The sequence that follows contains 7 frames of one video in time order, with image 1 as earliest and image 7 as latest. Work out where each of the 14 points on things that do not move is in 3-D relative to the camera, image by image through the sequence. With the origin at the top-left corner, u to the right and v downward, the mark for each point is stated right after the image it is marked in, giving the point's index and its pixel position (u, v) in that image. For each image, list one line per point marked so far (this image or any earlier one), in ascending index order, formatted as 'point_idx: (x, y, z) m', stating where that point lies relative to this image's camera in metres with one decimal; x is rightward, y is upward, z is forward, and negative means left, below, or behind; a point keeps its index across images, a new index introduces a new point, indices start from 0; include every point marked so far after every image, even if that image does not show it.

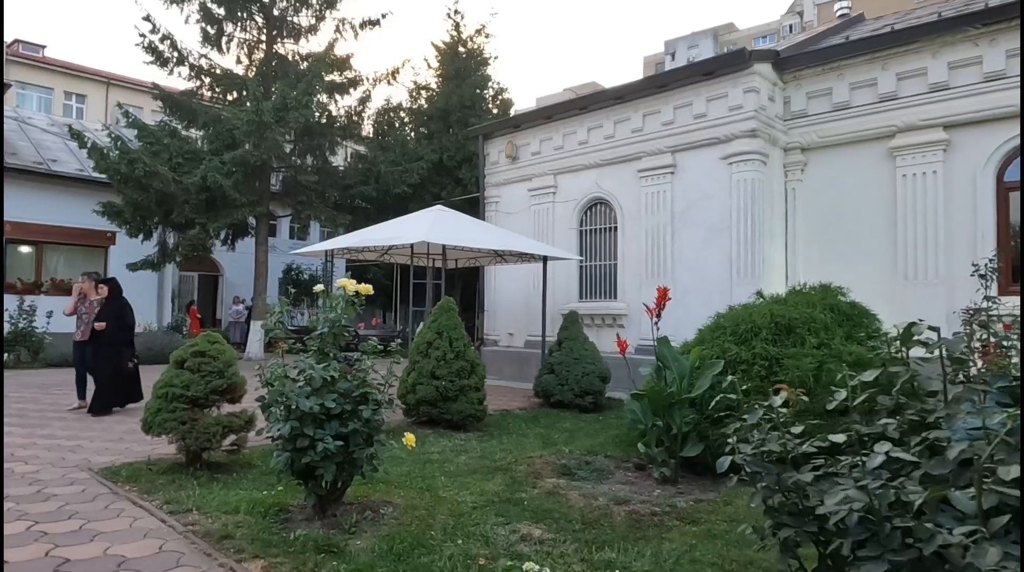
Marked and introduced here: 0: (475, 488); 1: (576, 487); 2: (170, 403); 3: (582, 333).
0: (-0.3, -1.5, +4.9) m
1: (+0.5, -1.5, +5.0) m
2: (-2.6, -0.9, +5.0) m
3: (+0.9, -0.6, +9.1) m
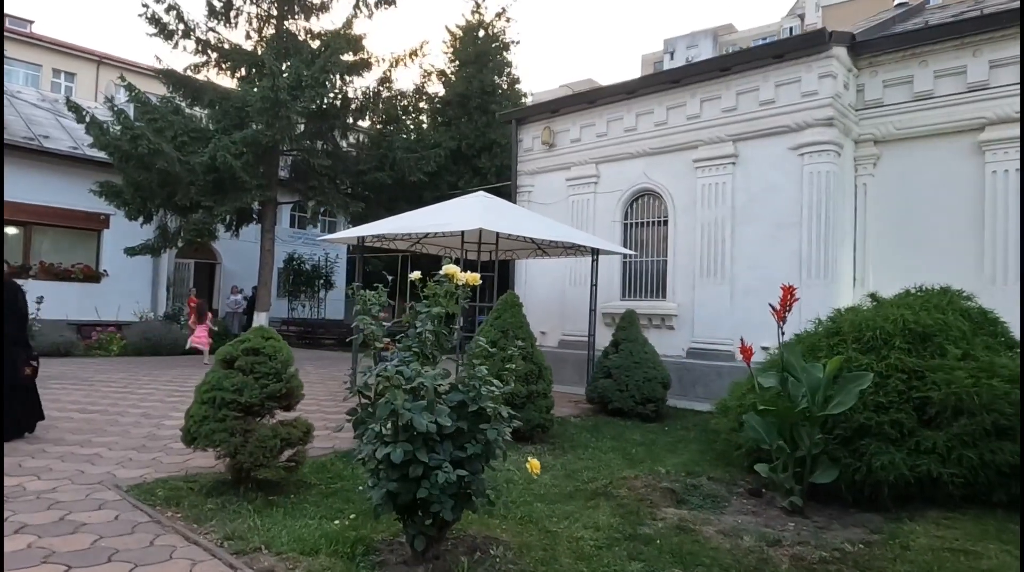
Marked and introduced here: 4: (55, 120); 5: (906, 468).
0: (+0.5, -1.5, +4.1) m
1: (+1.2, -1.5, +4.2) m
2: (-1.9, -0.8, +4.2) m
3: (+1.6, -0.6, +8.3) m
4: (-13.1, +4.7, +19.0) m
5: (+2.7, -1.2, +4.5) m
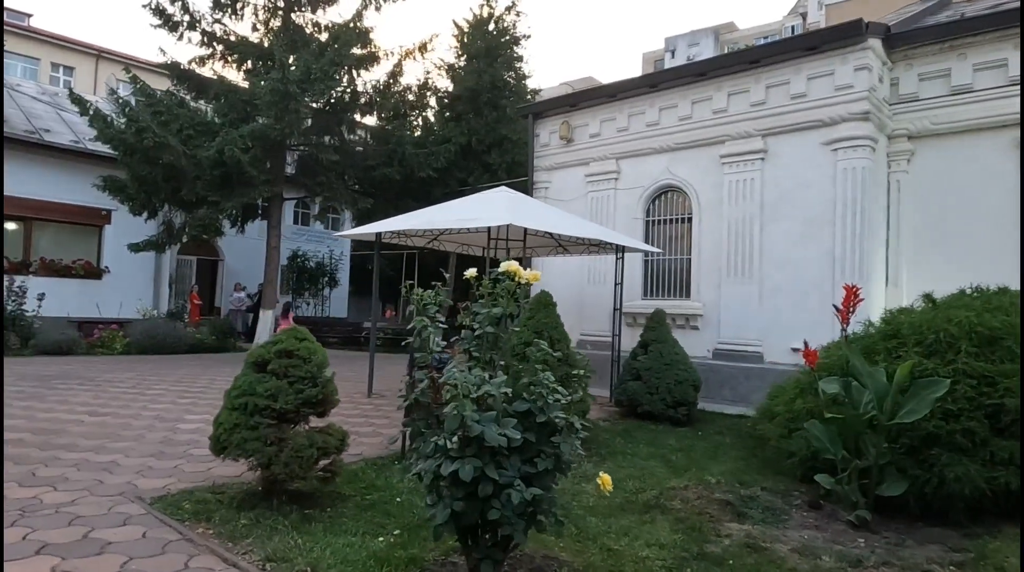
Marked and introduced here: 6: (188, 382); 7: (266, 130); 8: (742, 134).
0: (+0.8, -1.4, +3.9) m
1: (+1.5, -1.5, +3.9) m
2: (-1.5, -0.8, +3.9) m
3: (+1.9, -0.6, +8.0) m
4: (-12.8, +4.8, +18.6) m
5: (+3.0, -1.2, +4.3) m
6: (-4.7, -1.4, +9.6) m
7: (-5.2, +3.3, +14.1) m
8: (+3.3, +2.2, +9.4) m
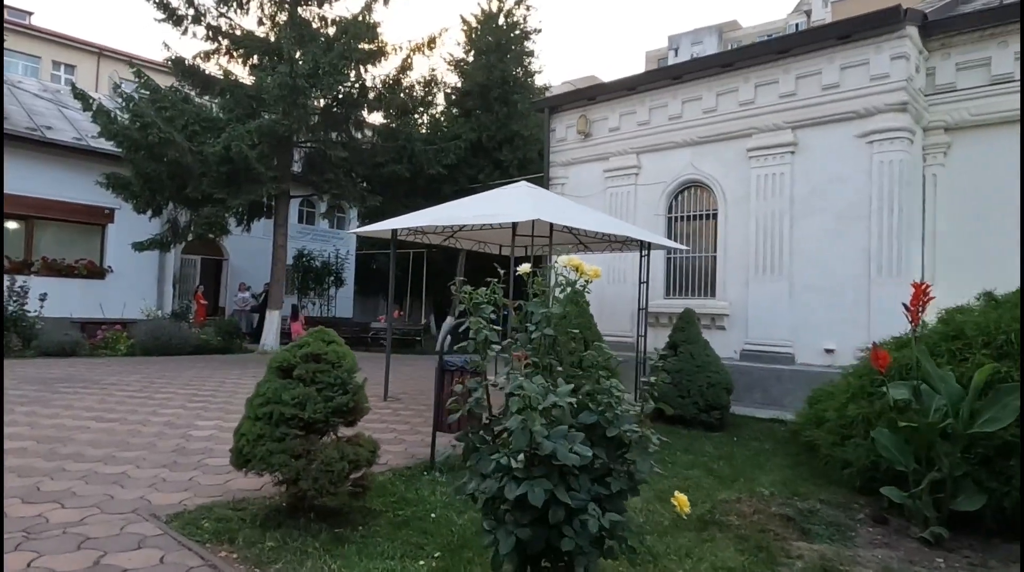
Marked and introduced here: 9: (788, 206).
0: (+1.1, -1.4, +3.5) m
1: (+1.8, -1.5, +3.6) m
2: (-1.3, -0.8, +3.5) m
3: (+2.2, -0.6, +7.7) m
4: (-12.5, +4.8, +18.3) m
5: (+3.3, -1.2, +3.9) m
6: (-4.4, -1.4, +9.3) m
7: (-5.0, +3.3, +13.8) m
8: (+3.5, +2.2, +9.1) m
9: (+3.7, +1.1, +8.9) m
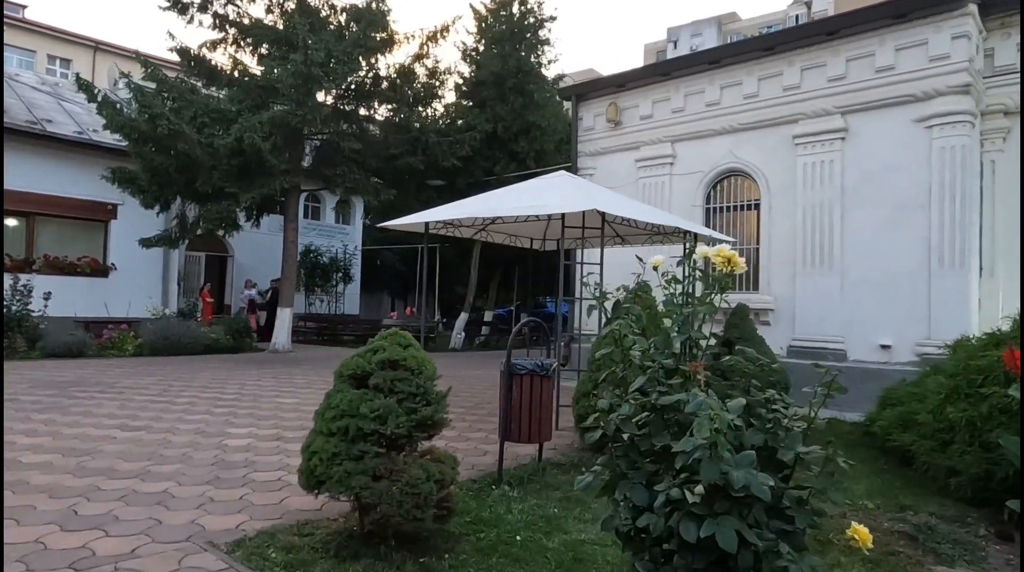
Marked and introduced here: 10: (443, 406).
0: (+1.6, -1.4, +3.1) m
1: (+2.3, -1.4, +3.2) m
2: (-0.7, -0.7, +3.1) m
3: (+2.7, -0.5, +7.3) m
4: (-12.2, +4.9, +17.7) m
5: (+3.8, -1.2, +3.5) m
6: (-3.9, -1.4, +8.8) m
7: (-4.5, +3.4, +13.3) m
8: (+4.0, +2.3, +8.6) m
9: (+4.2, +1.2, +8.4) m
10: (-0.3, -0.6, +3.3) m
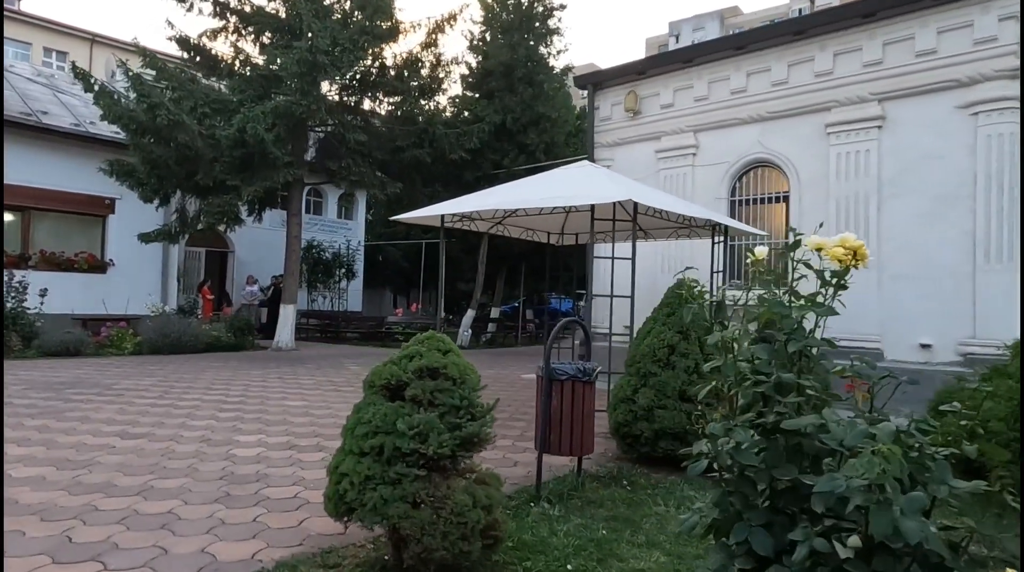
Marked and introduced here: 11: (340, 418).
0: (+1.8, -1.4, +2.7) m
1: (+2.6, -1.4, +2.7) m
2: (-0.5, -0.7, +2.7) m
3: (+2.9, -0.5, +6.8) m
4: (-11.9, +5.0, +17.3) m
5: (+4.0, -1.2, +3.1) m
6: (-3.7, -1.3, +8.4) m
7: (-4.3, +3.5, +12.8) m
8: (+4.2, +2.3, +8.2) m
9: (+4.4, +1.2, +8.0) m
10: (-0.1, -0.6, +2.9) m
11: (-1.7, -1.3, +6.6) m
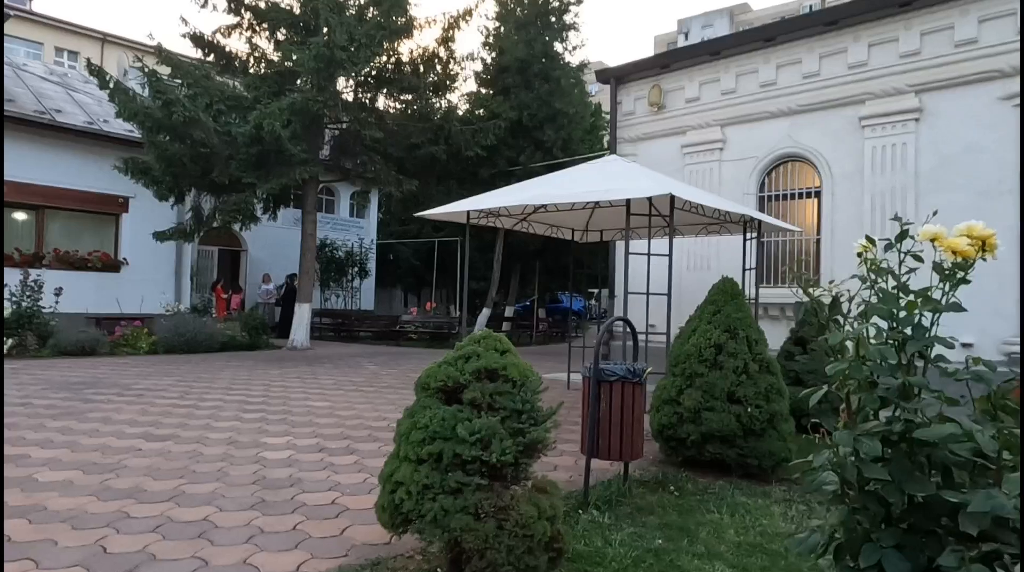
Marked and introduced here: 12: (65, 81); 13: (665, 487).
0: (+2.1, -1.4, +2.5) m
1: (+2.8, -1.4, +2.5) m
2: (-0.2, -0.7, +2.5) m
3: (+3.2, -0.4, +6.6) m
4: (-11.5, +5.0, +17.2) m
5: (+4.3, -1.1, +2.9) m
6: (-3.4, -1.3, +8.2) m
7: (-4.0, +3.5, +12.7) m
8: (+4.5, +2.4, +8.0) m
9: (+4.7, +1.2, +7.8) m
10: (+0.2, -0.6, +2.7) m
11: (-1.4, -1.3, +6.5) m
12: (-12.5, +5.7, +18.4) m
13: (+1.0, -1.3, +4.4) m
